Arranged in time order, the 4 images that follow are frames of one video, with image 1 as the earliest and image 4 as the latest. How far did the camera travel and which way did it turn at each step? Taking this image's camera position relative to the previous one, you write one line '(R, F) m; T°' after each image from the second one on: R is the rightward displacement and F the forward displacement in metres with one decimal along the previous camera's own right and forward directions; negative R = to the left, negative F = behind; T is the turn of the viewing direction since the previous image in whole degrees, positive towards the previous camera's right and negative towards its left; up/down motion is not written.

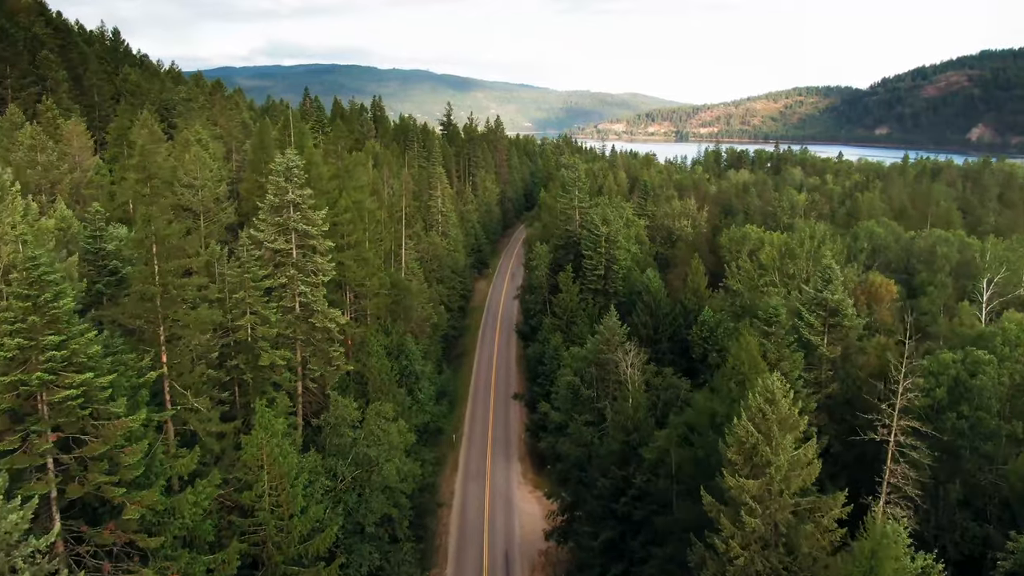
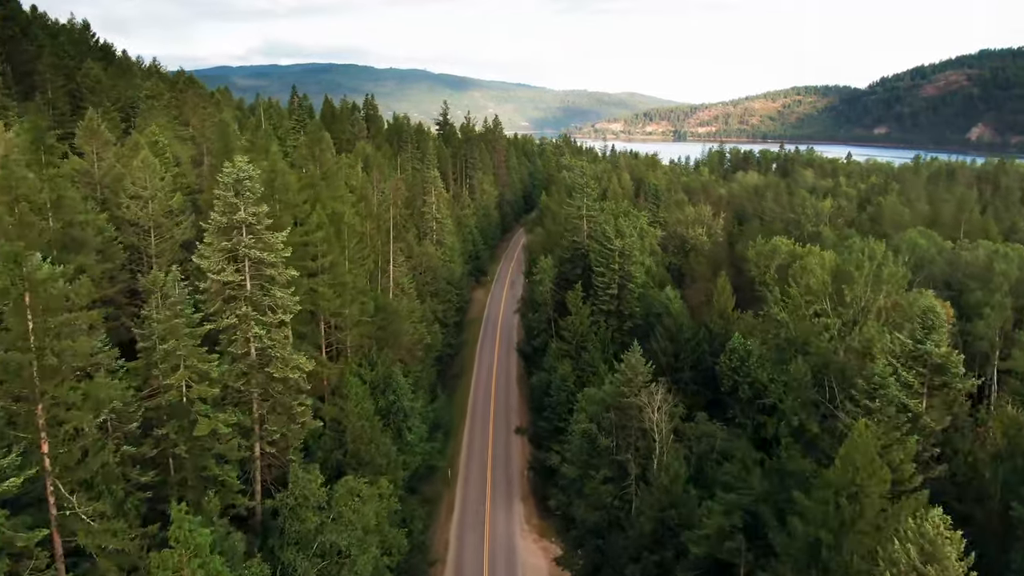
(-0.4, +7.0) m; 0°
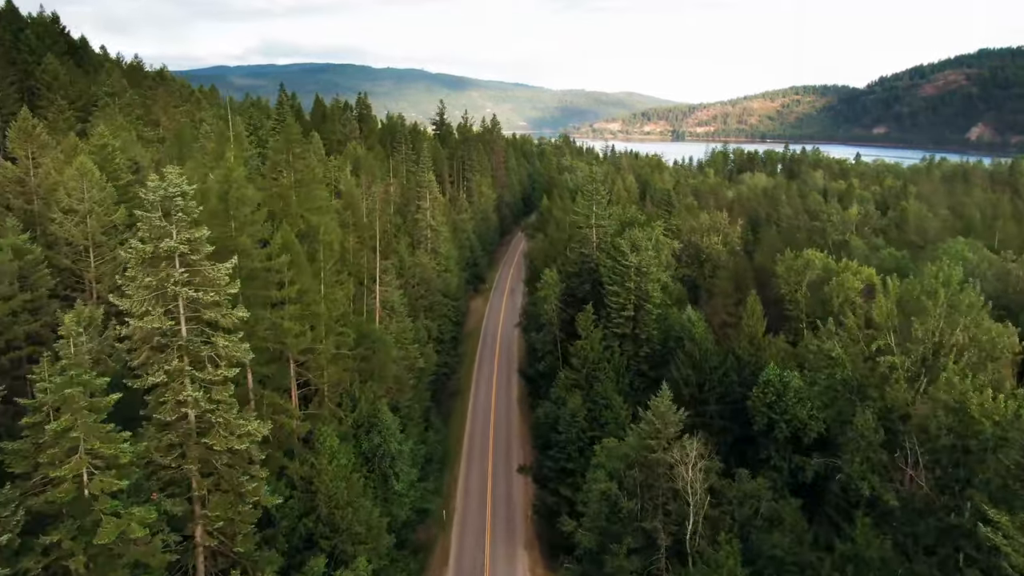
(-0.3, +6.2) m; 0°
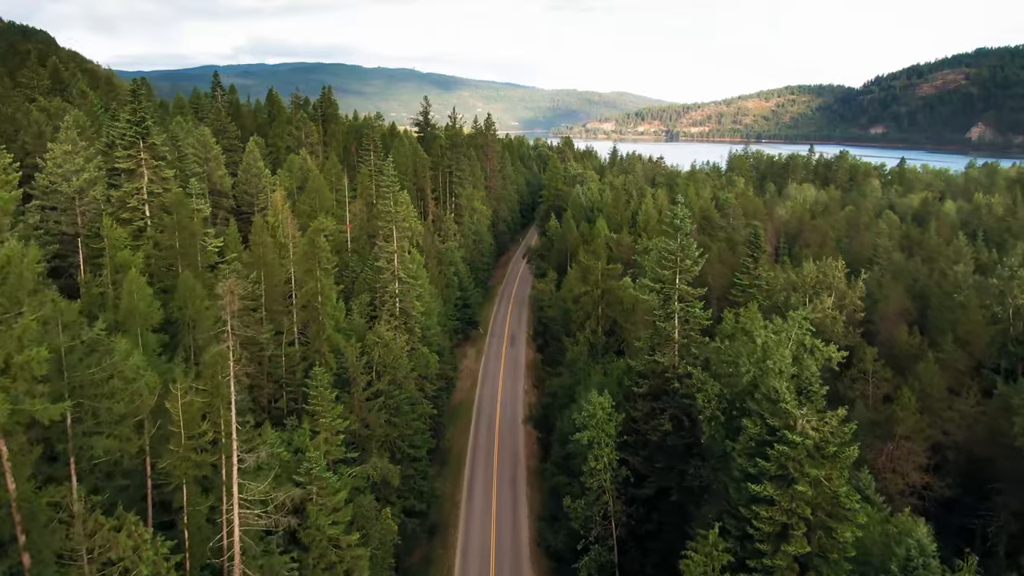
(-1.3, +26.3) m; +1°
